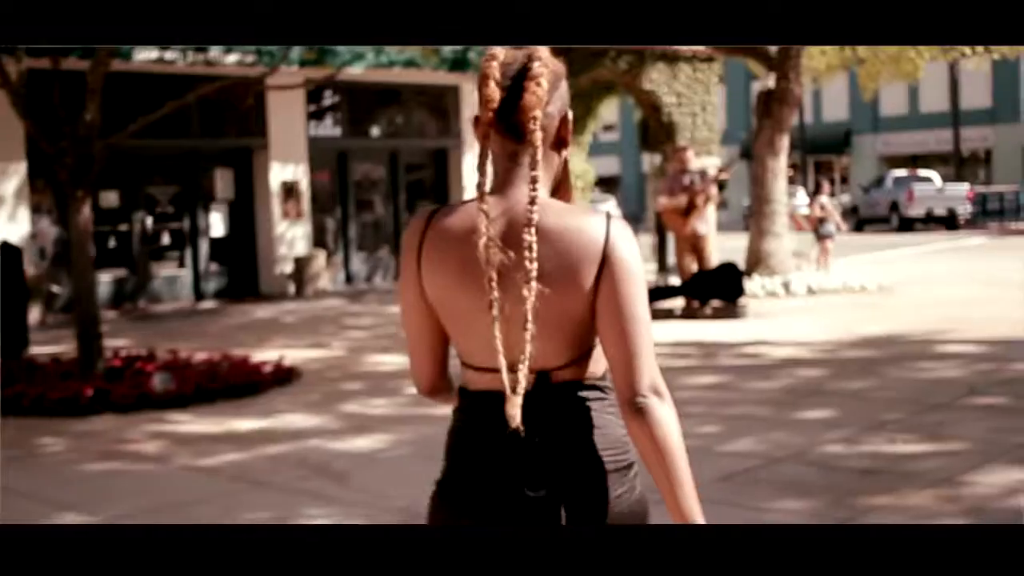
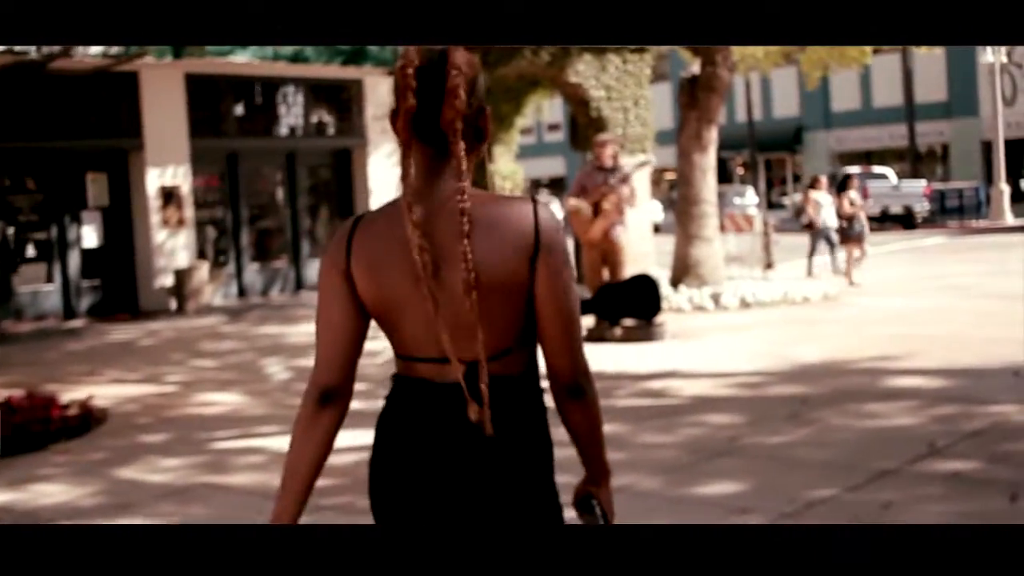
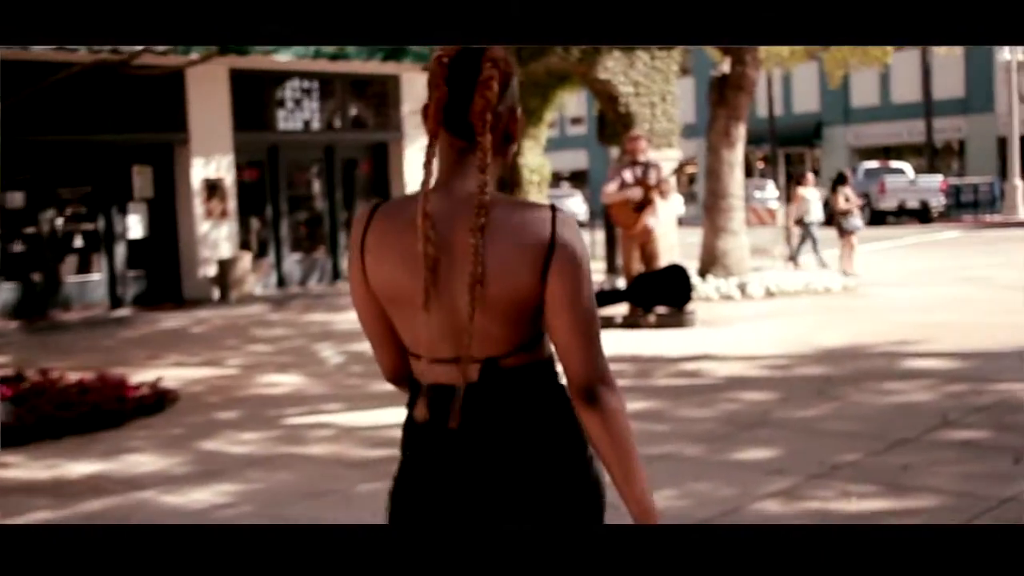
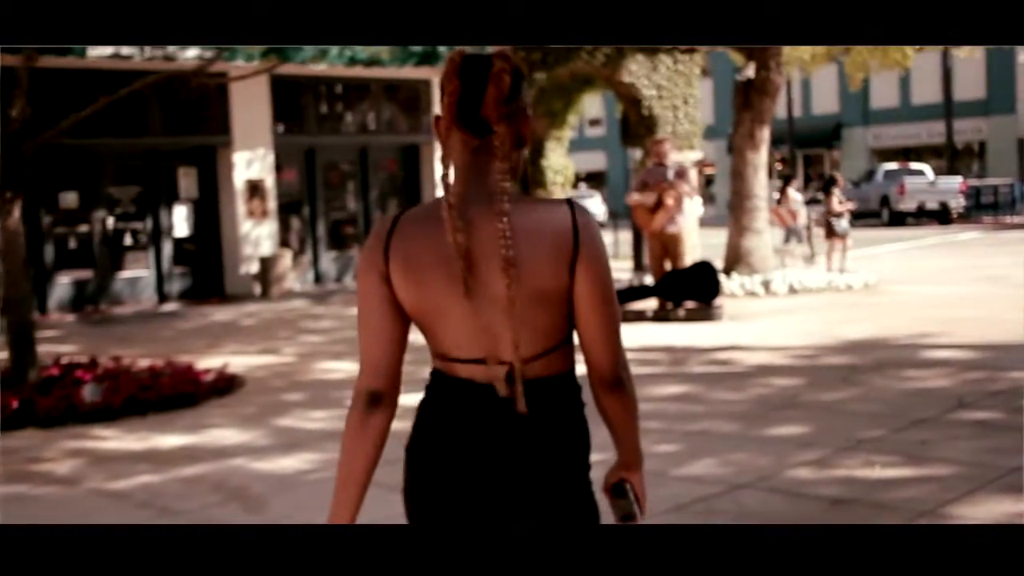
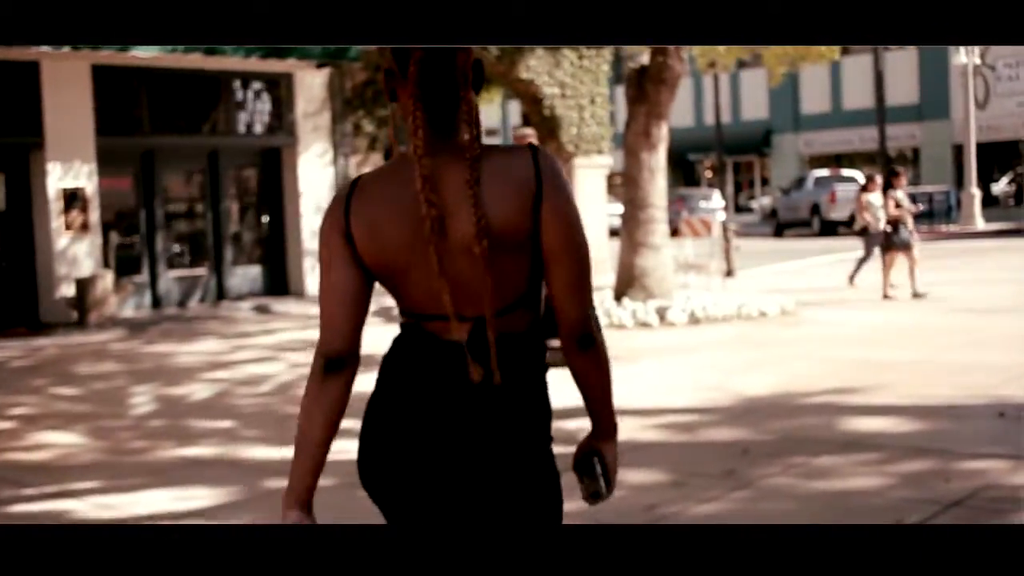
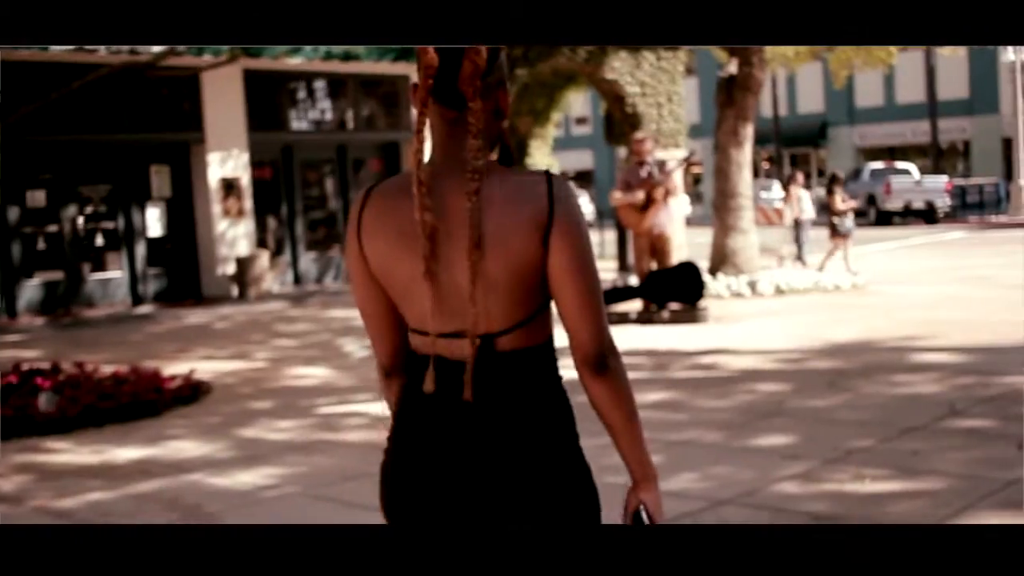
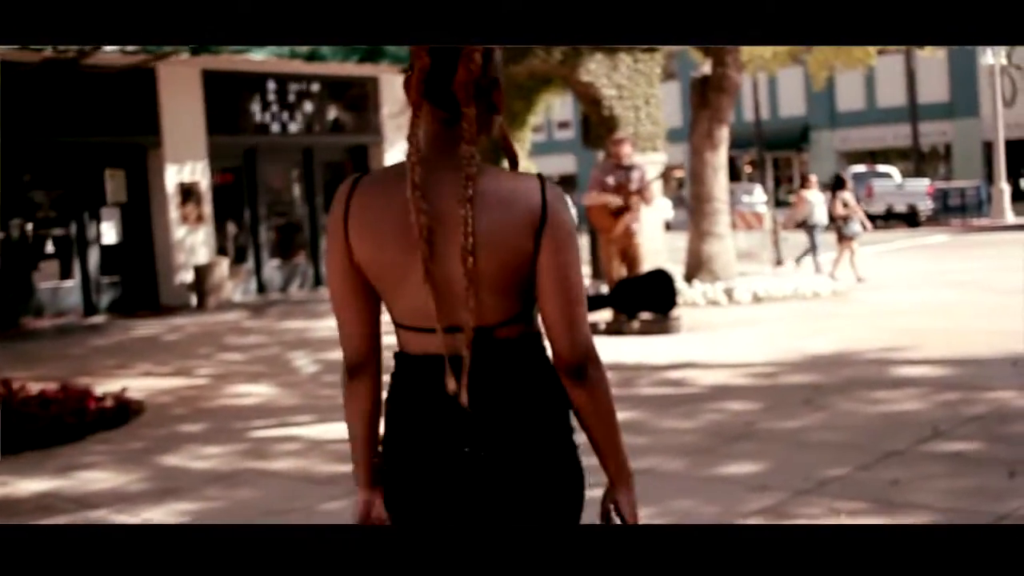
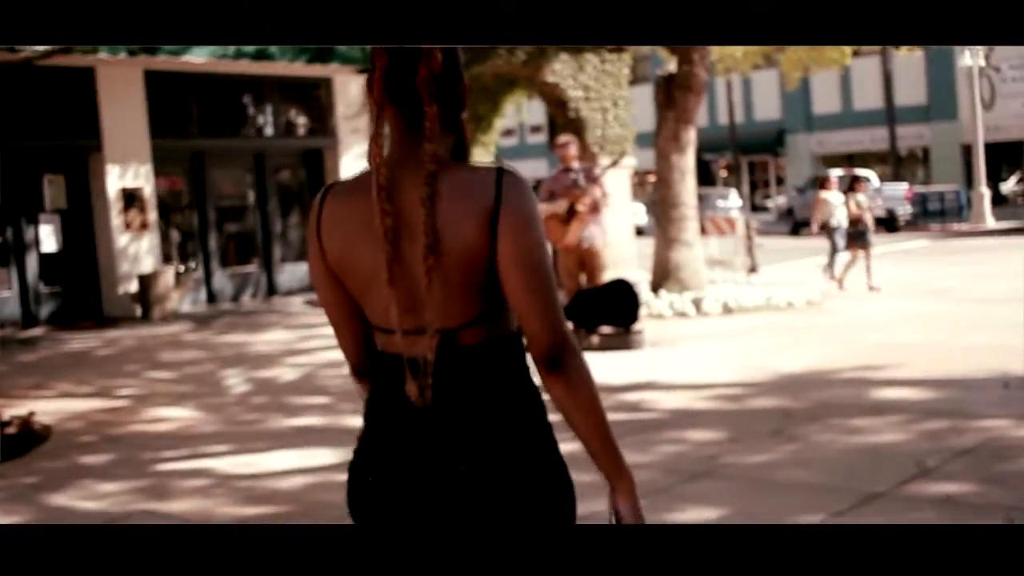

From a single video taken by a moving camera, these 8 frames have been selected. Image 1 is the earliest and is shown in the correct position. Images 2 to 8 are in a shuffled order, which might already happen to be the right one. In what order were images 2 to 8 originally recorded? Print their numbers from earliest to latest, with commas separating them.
4, 6, 3, 7, 2, 8, 5
